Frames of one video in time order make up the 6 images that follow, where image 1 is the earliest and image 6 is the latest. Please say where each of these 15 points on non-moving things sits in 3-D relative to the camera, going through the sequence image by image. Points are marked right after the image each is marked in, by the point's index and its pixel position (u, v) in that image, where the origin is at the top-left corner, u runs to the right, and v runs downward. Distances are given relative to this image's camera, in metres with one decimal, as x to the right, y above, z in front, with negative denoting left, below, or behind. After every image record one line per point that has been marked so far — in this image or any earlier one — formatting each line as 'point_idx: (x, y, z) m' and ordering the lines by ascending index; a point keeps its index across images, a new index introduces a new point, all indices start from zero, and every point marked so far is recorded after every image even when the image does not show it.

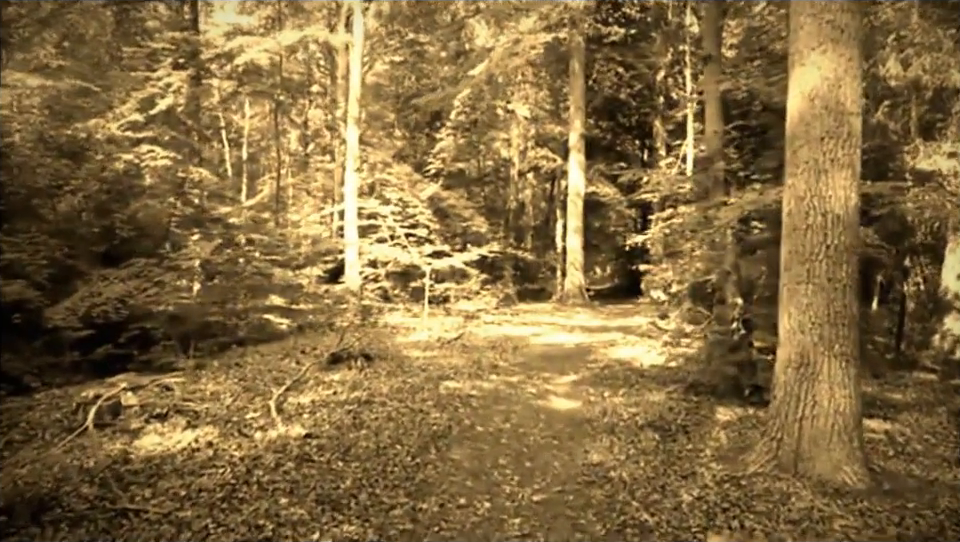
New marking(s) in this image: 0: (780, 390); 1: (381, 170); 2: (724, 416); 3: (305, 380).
0: (+2.6, -1.0, +5.7) m
1: (-2.8, +2.9, +18.6) m
2: (+2.9, -1.7, +7.7) m
3: (-2.5, -1.6, +9.4) m
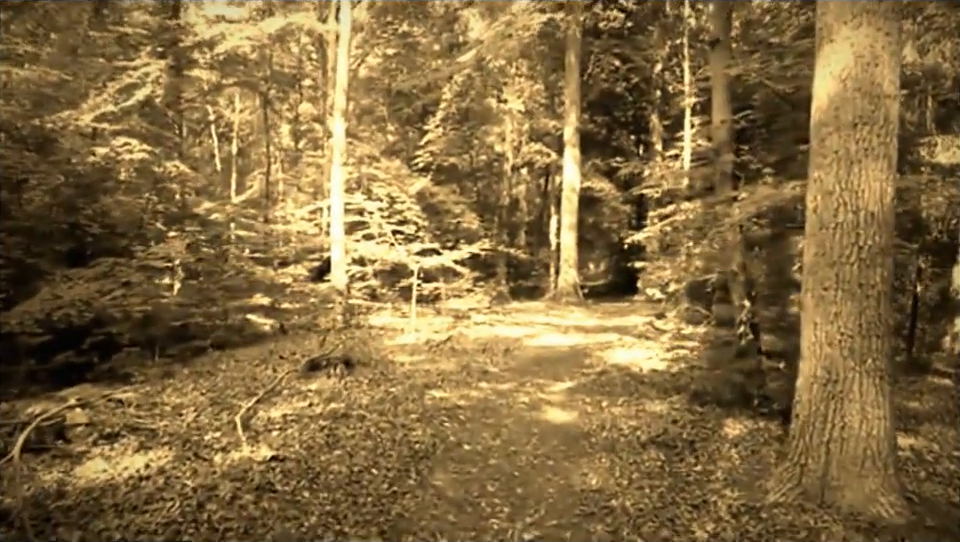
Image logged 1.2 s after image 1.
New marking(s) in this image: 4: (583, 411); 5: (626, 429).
0: (+2.5, -1.1, +5.0) m
1: (-3.0, +2.9, +17.9) m
2: (+2.7, -1.7, +7.1) m
3: (-2.7, -1.6, +8.7) m
4: (+1.3, -1.8, +8.3) m
5: (+1.6, -1.8, +7.3) m
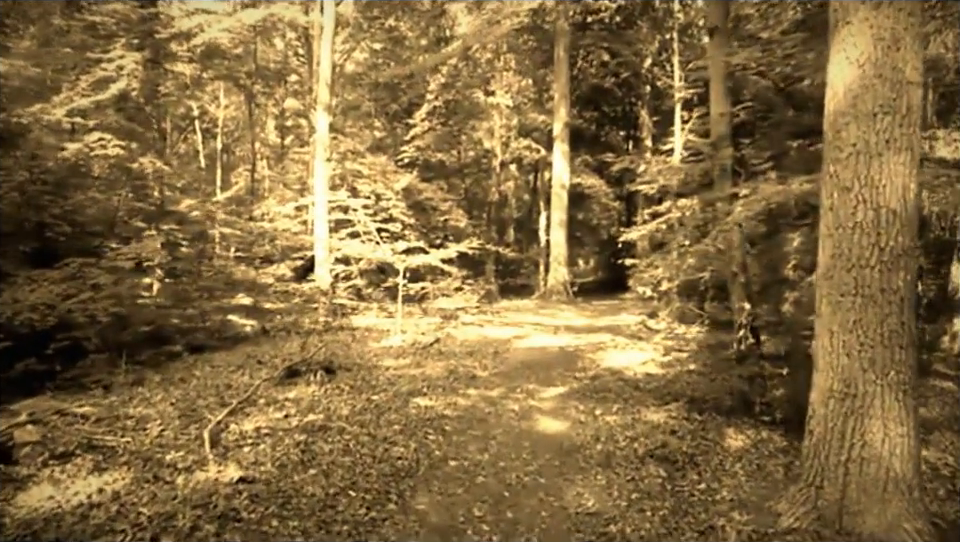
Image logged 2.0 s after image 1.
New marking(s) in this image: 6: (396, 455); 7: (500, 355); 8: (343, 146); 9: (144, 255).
0: (+2.4, -1.1, +4.6) m
1: (-3.4, +2.9, +17.4) m
2: (+2.6, -1.7, +6.7) m
3: (-2.8, -1.6, +8.2) m
4: (+1.1, -1.8, +7.9) m
5: (+1.5, -1.8, +6.9) m
6: (-0.8, -1.8, +6.3) m
7: (+0.4, -1.5, +11.9) m
8: (-3.6, +3.3, +17.2) m
9: (-5.4, +0.2, +10.4) m
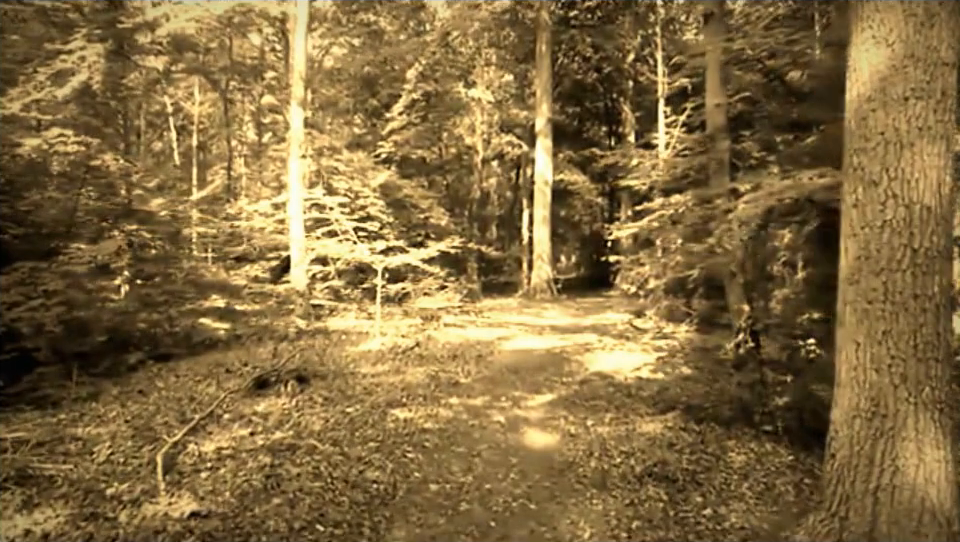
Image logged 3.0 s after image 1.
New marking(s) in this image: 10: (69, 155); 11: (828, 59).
0: (+2.3, -1.1, +4.1) m
1: (-3.8, +2.9, +16.7) m
2: (+2.5, -1.8, +6.2) m
3: (-3.0, -1.7, +7.6) m
4: (+1.0, -1.8, +7.3) m
5: (+1.3, -1.8, +6.4) m
6: (-1.0, -1.8, +5.7) m
7: (+0.1, -1.5, +11.3) m
8: (-4.1, +3.3, +16.6) m
9: (-5.6, +0.2, +9.7) m
10: (-6.2, +1.8, +10.0) m
11: (+3.7, +2.3, +7.0) m
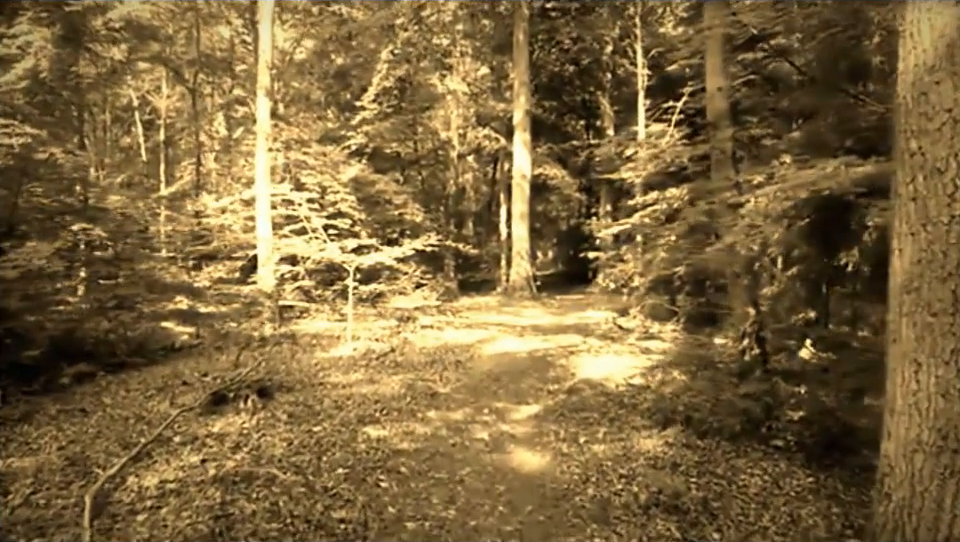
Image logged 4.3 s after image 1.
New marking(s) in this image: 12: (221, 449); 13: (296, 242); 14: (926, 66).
0: (+2.2, -1.1, +3.5) m
1: (-4.4, +2.9, +15.8) m
2: (+2.3, -1.8, +5.6) m
3: (-3.2, -1.7, +6.8) m
4: (+0.8, -1.8, +6.6) m
5: (+1.2, -1.8, +5.7) m
6: (-1.1, -1.9, +5.0) m
7: (-0.3, -1.5, +10.6) m
8: (-4.6, +3.3, +15.6) m
9: (-5.9, +0.1, +8.7) m
10: (-6.5, +1.7, +9.0) m
11: (+3.5, +2.3, +6.4) m
12: (-2.6, -1.8, +6.5) m
13: (-3.8, +0.6, +13.4) m
14: (+2.3, +1.1, +3.4) m
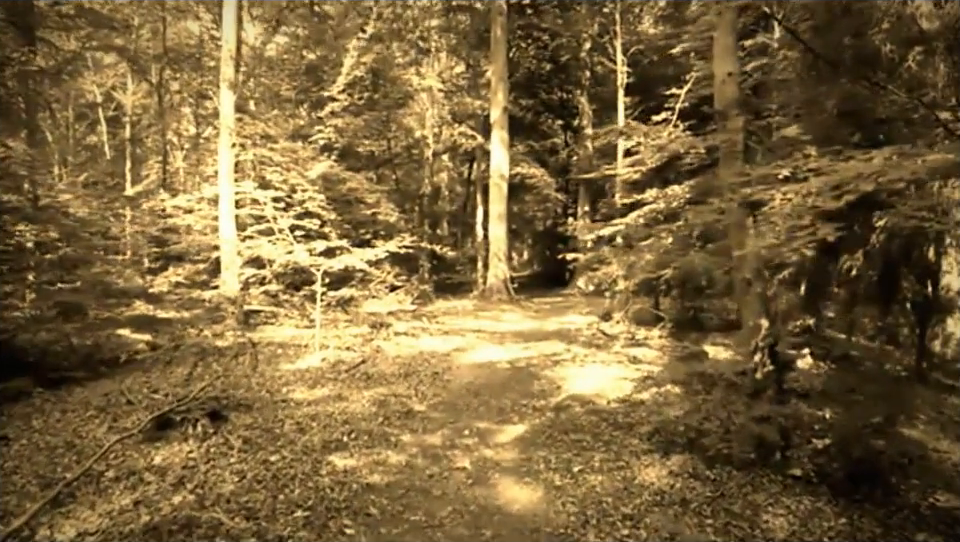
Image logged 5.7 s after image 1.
0: (+2.2, -1.2, +2.7) m
1: (-4.9, +2.8, +14.8) m
2: (+2.2, -1.8, +4.8) m
3: (-3.4, -1.8, +5.8) m
4: (+0.6, -1.9, +5.8) m
5: (+1.1, -1.9, +4.9) m
6: (-1.2, -1.9, +4.1) m
7: (-0.6, -1.6, +9.7) m
8: (-5.1, +3.2, +14.6) m
9: (-6.1, +0.1, +7.7) m
10: (-6.8, +1.6, +8.0) m
11: (+3.3, +2.2, +5.7) m
12: (-2.7, -1.8, +5.6) m
13: (-4.2, +0.5, +12.4) m
14: (+2.2, +1.1, +2.7) m
